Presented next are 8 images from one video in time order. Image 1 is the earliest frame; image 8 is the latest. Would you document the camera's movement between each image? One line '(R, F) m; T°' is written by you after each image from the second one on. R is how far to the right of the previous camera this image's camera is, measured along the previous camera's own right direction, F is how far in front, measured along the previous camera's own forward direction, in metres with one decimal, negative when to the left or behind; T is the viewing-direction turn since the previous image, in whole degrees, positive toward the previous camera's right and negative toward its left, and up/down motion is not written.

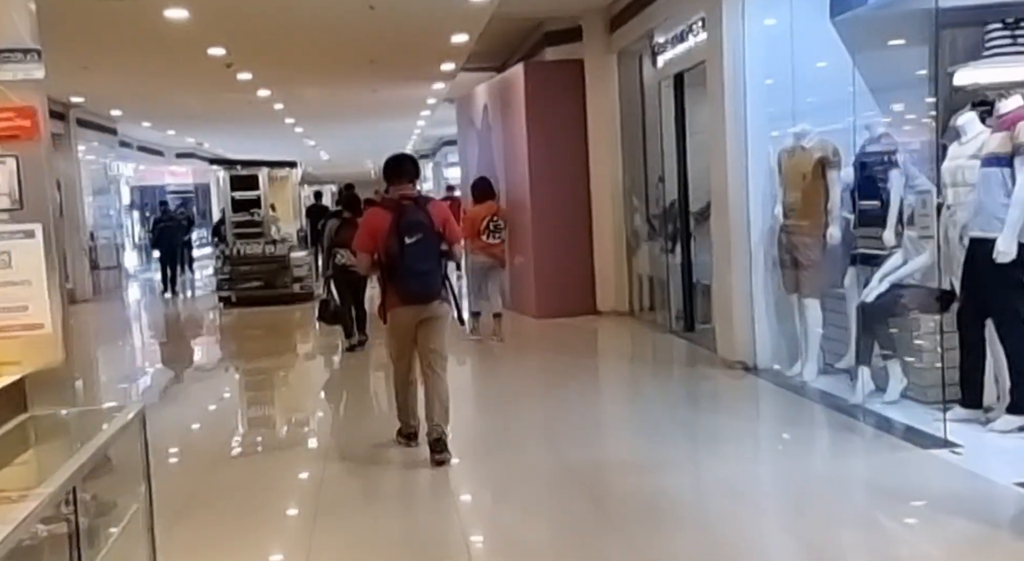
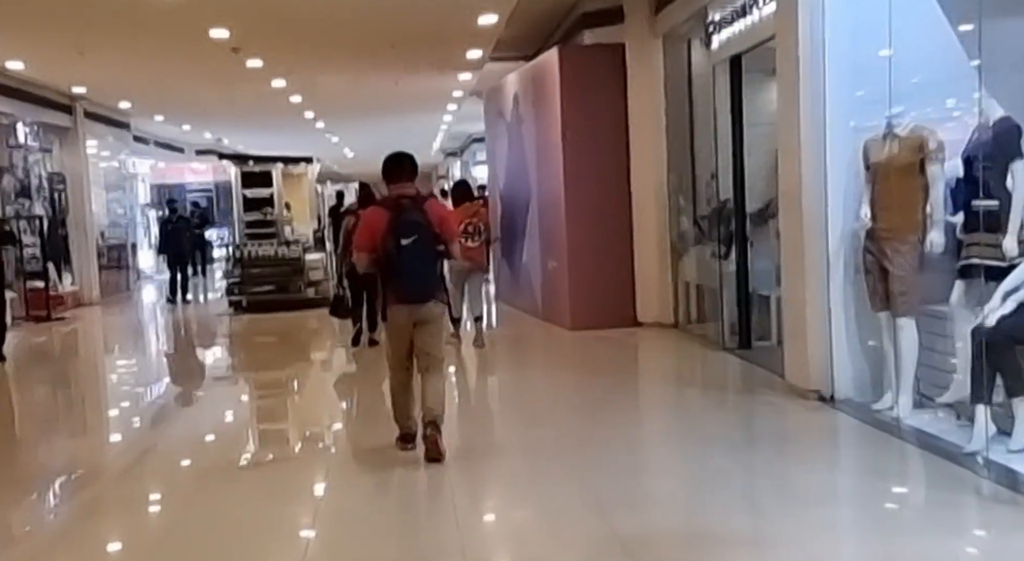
(0.0, +0.9) m; -2°
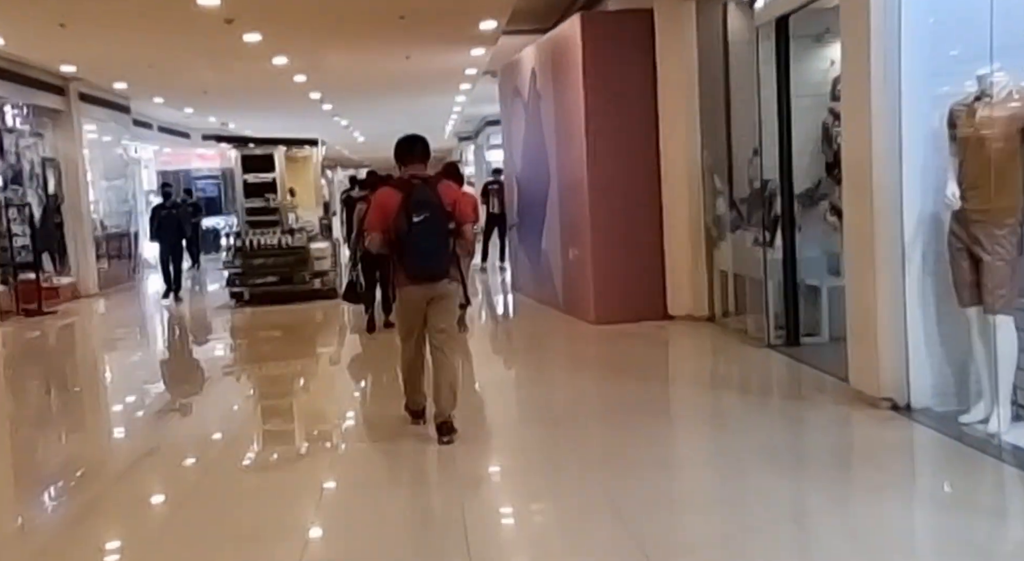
(0.0, +0.7) m; -1°
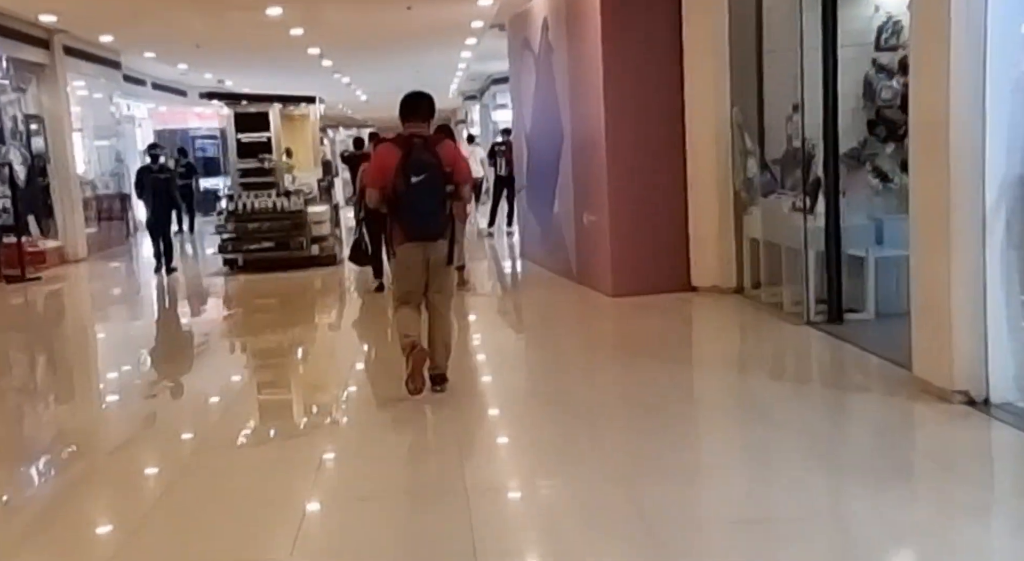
(0.0, +0.6) m; 0°
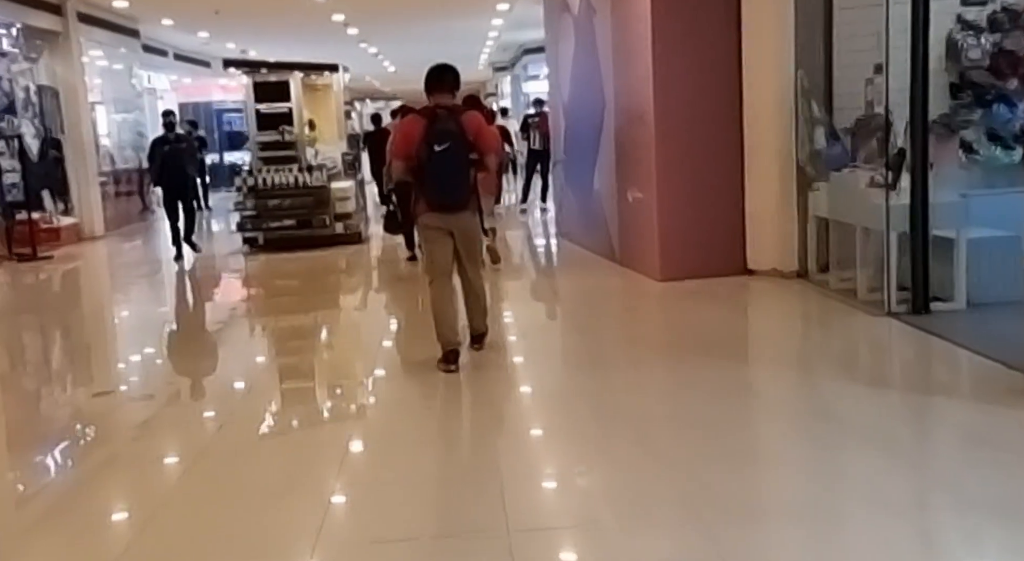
(-0.1, +0.6) m; -2°
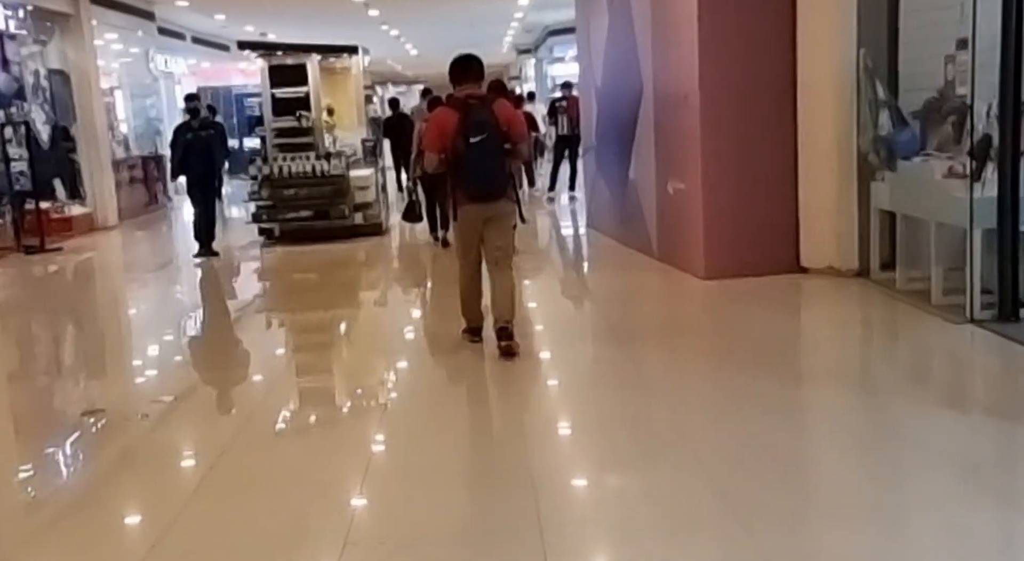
(-0.1, +0.5) m; -1°
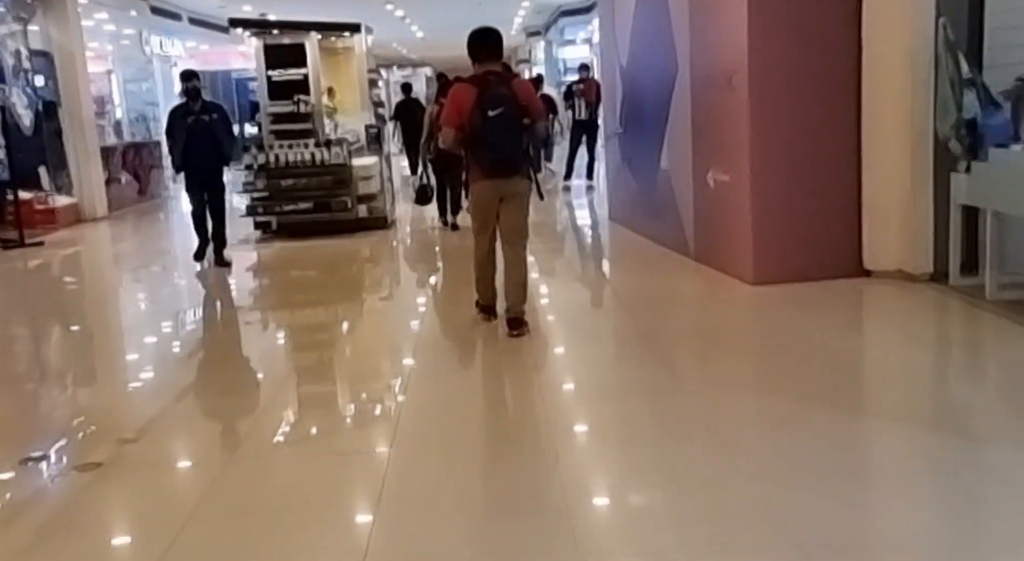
(-0.1, +0.7) m; 0°
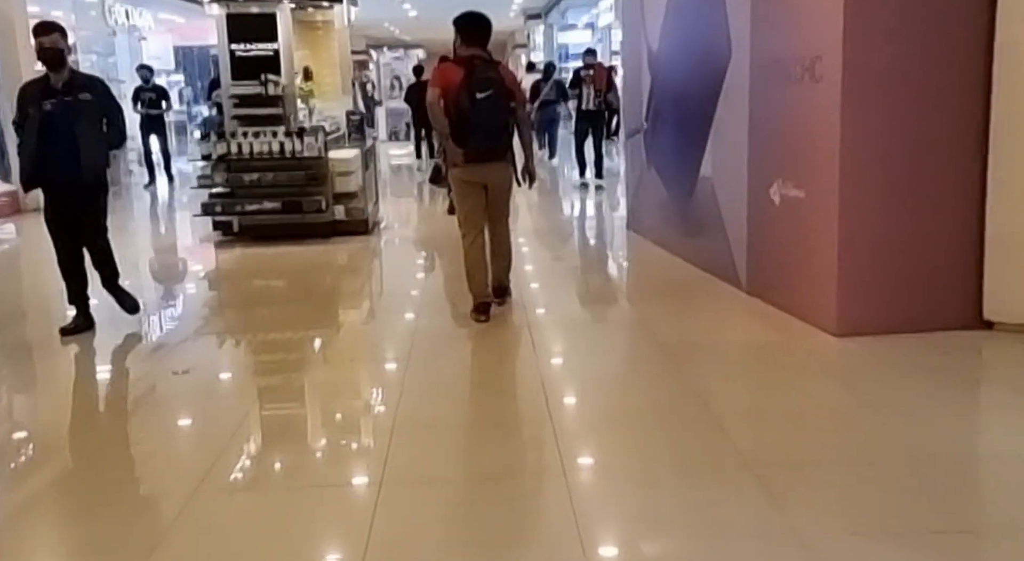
(-0.1, +1.3) m; +1°
